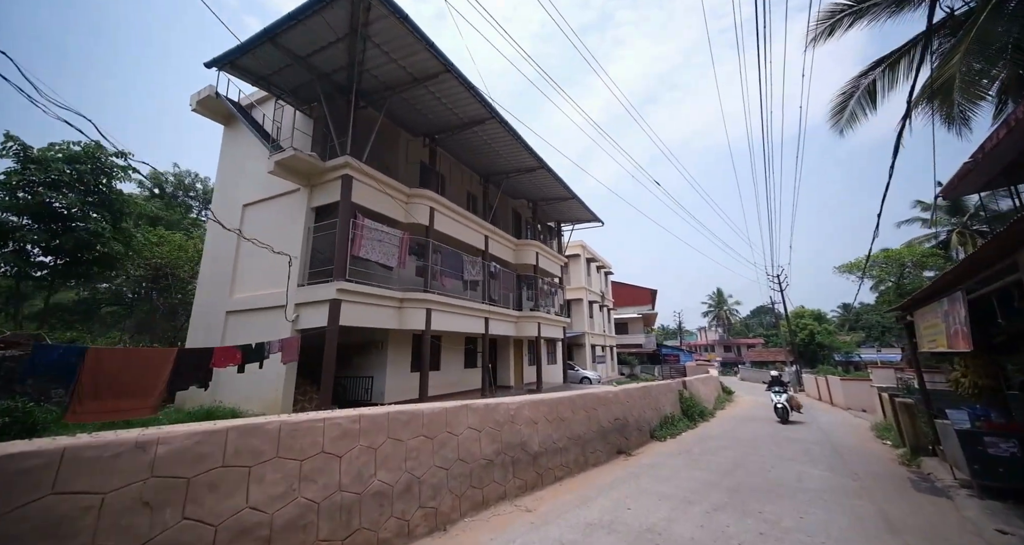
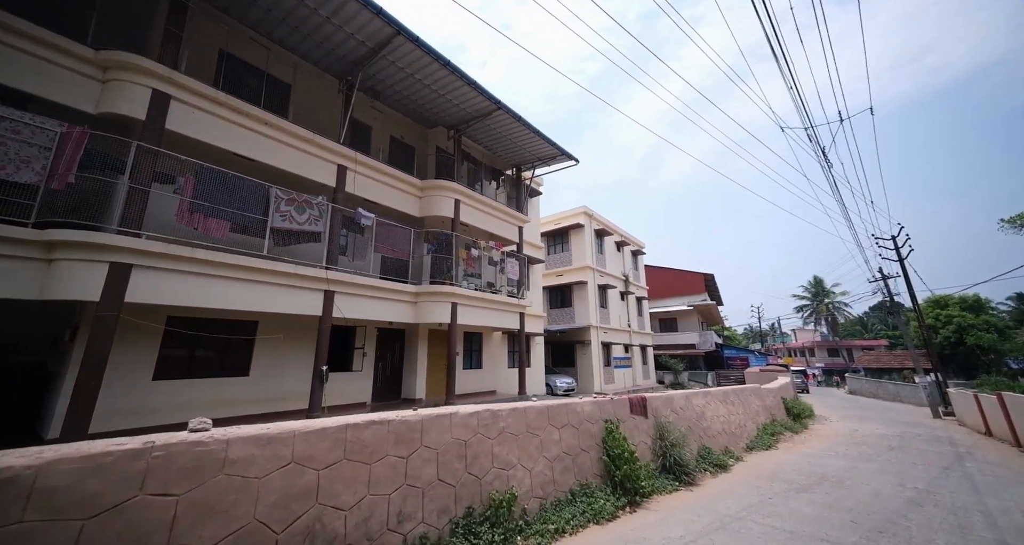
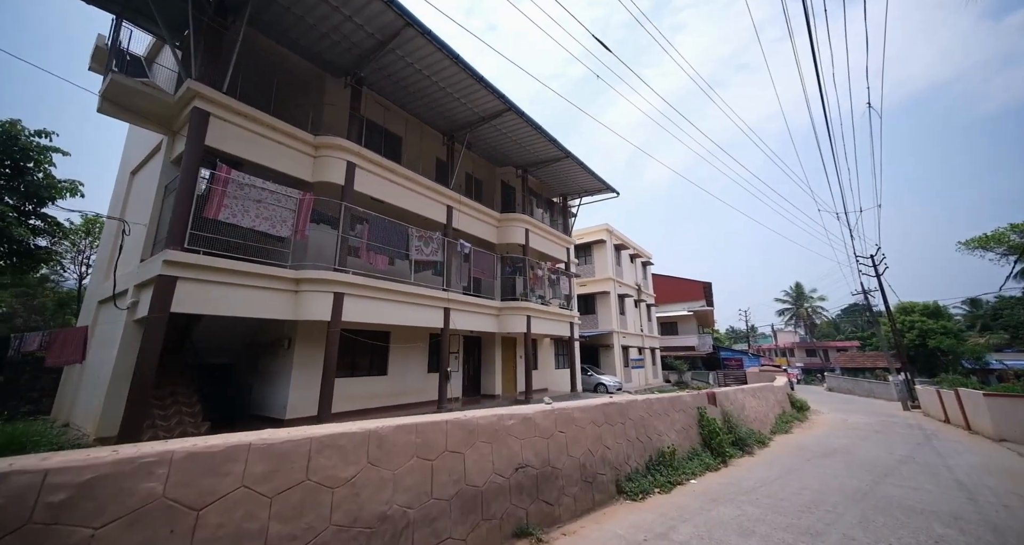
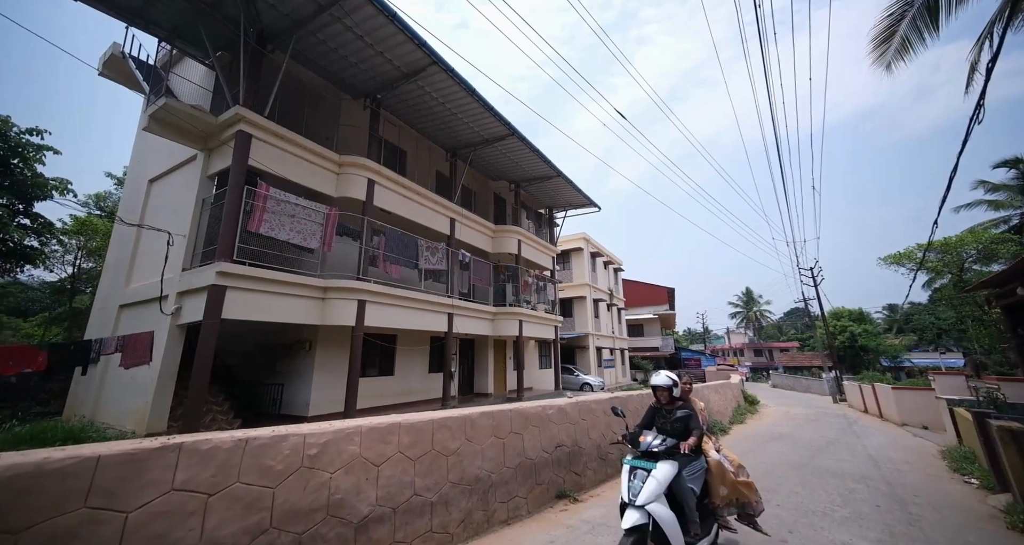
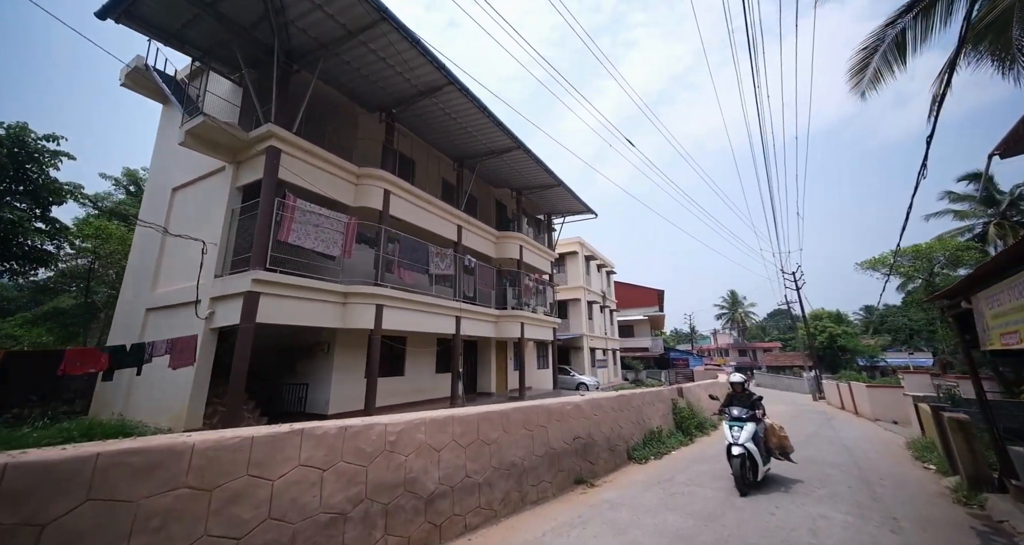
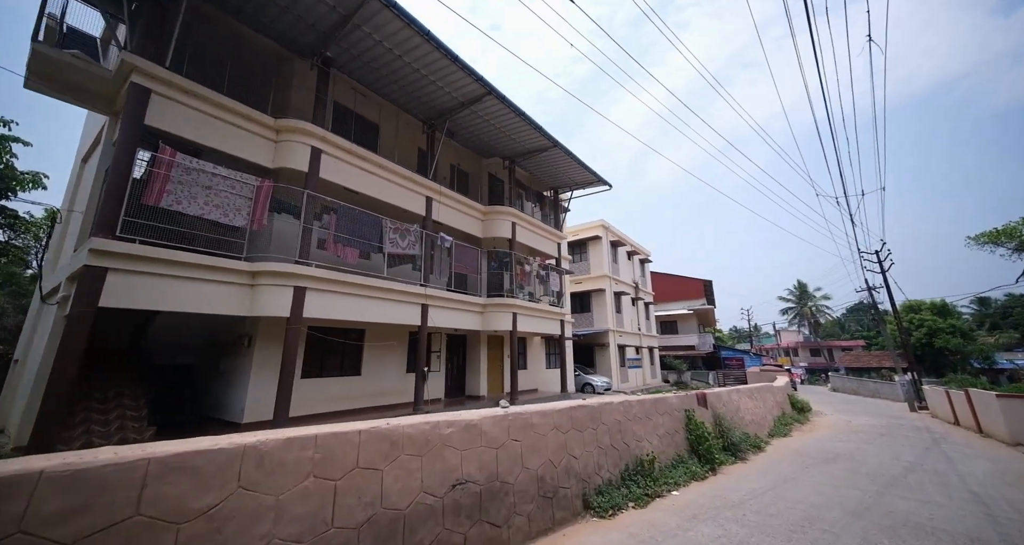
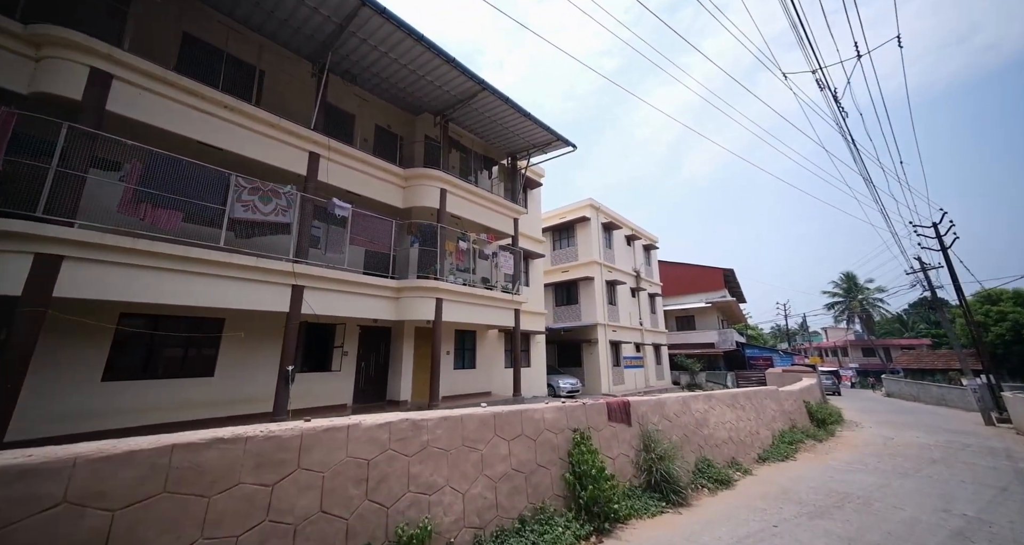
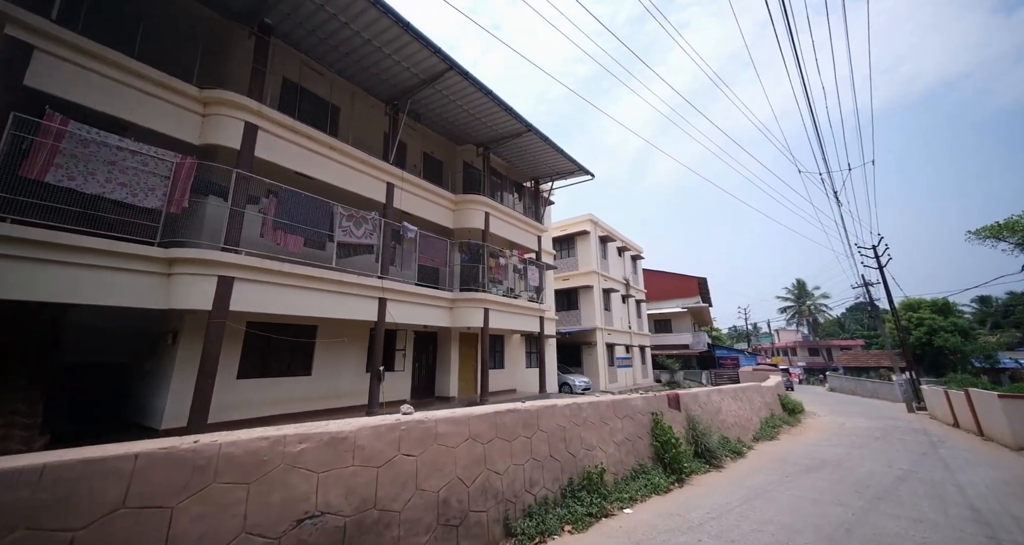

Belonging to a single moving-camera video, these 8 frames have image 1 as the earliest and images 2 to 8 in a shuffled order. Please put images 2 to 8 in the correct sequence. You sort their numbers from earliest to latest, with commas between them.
5, 4, 3, 6, 8, 2, 7
